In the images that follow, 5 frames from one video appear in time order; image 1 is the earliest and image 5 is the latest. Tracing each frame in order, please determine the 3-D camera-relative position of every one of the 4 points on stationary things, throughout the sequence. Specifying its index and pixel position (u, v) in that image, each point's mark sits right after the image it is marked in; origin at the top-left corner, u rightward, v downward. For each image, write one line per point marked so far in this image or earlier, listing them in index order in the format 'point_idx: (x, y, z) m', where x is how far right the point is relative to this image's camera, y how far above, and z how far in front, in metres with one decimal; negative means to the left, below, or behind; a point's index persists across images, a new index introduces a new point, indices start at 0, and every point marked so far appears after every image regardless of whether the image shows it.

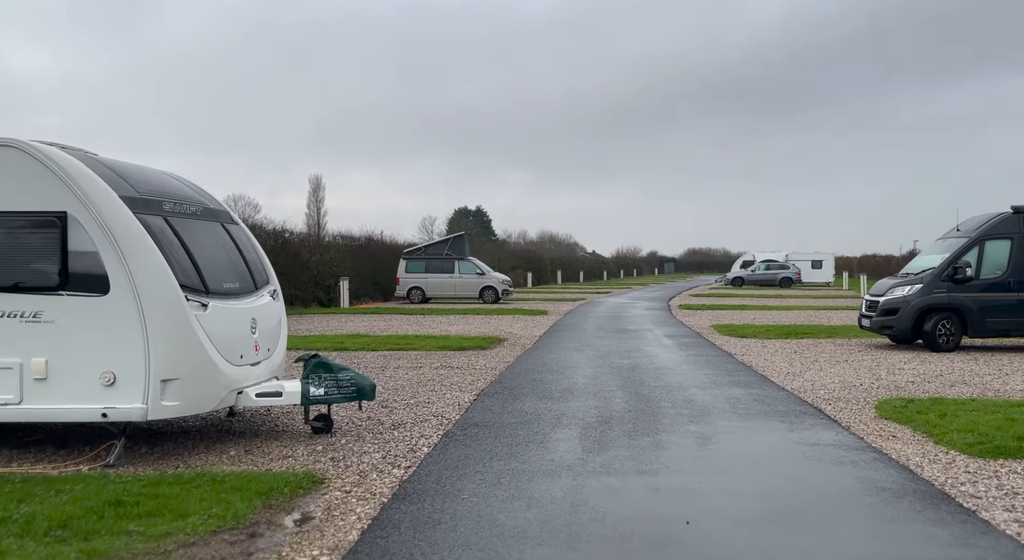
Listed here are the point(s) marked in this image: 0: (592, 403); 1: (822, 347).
0: (+0.9, -1.3, +8.9) m
1: (+5.9, -1.3, +15.5) m
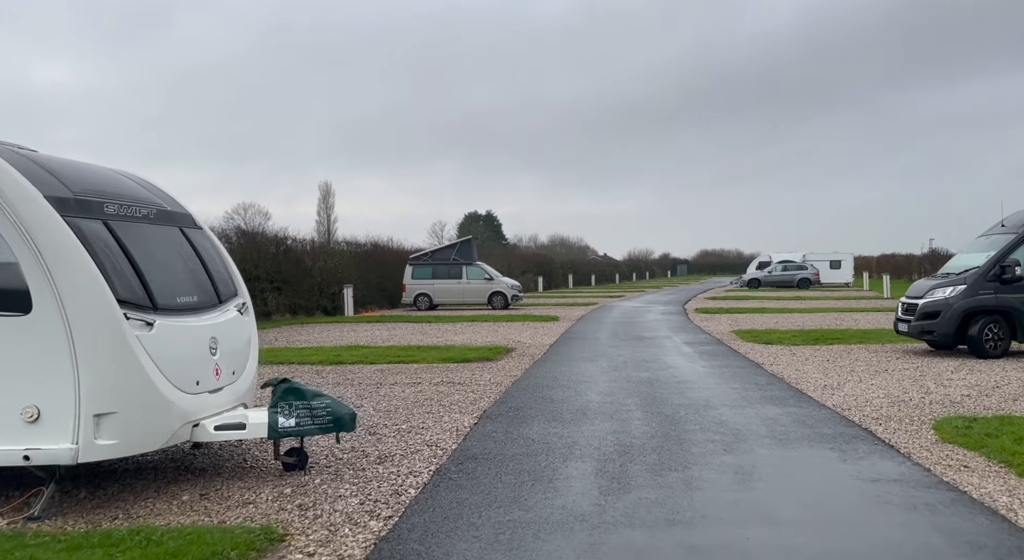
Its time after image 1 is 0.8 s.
0: (+0.9, -1.4, +7.8) m
1: (+6.1, -1.3, +14.3) m
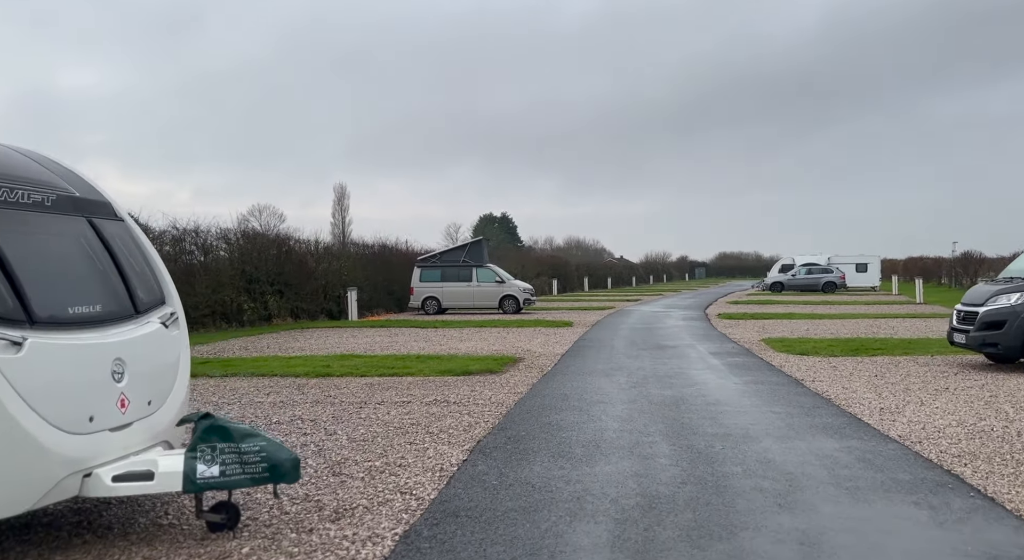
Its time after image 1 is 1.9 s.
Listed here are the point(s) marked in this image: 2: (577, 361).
0: (+0.9, -1.4, +6.3) m
1: (+6.2, -1.4, +12.7) m
2: (+1.1, -1.4, +13.9) m
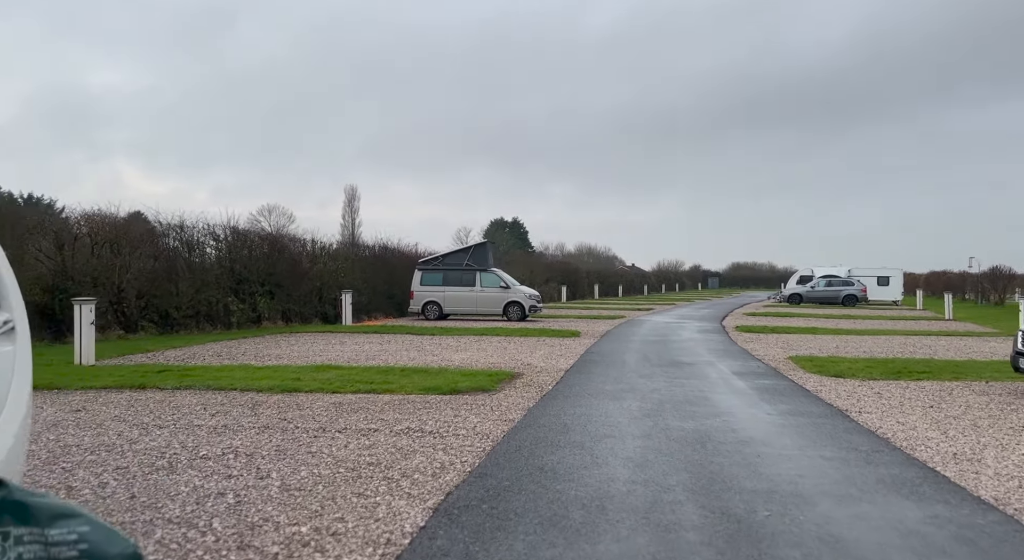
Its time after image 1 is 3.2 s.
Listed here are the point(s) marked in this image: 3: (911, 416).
0: (+0.7, -1.5, +4.5) m
1: (+6.1, -1.6, +10.9) m
2: (+1.0, -1.5, +12.2) m
3: (+4.7, -1.6, +9.5) m
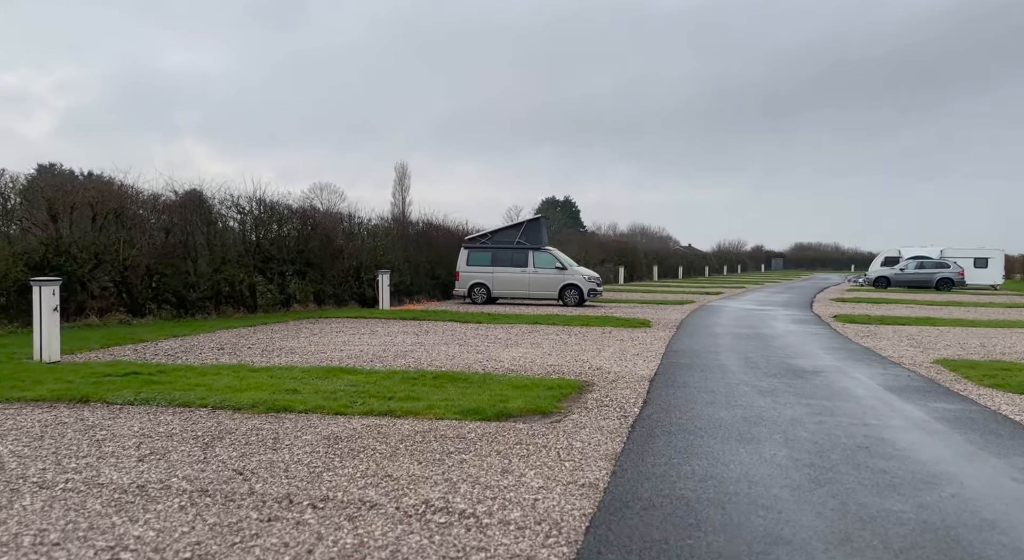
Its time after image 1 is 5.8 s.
0: (+1.0, -1.5, +1.2) m
1: (+6.8, -1.4, +7.2) m
2: (+1.8, -1.3, +8.8) m
3: (+5.3, -1.5, +5.9) m
